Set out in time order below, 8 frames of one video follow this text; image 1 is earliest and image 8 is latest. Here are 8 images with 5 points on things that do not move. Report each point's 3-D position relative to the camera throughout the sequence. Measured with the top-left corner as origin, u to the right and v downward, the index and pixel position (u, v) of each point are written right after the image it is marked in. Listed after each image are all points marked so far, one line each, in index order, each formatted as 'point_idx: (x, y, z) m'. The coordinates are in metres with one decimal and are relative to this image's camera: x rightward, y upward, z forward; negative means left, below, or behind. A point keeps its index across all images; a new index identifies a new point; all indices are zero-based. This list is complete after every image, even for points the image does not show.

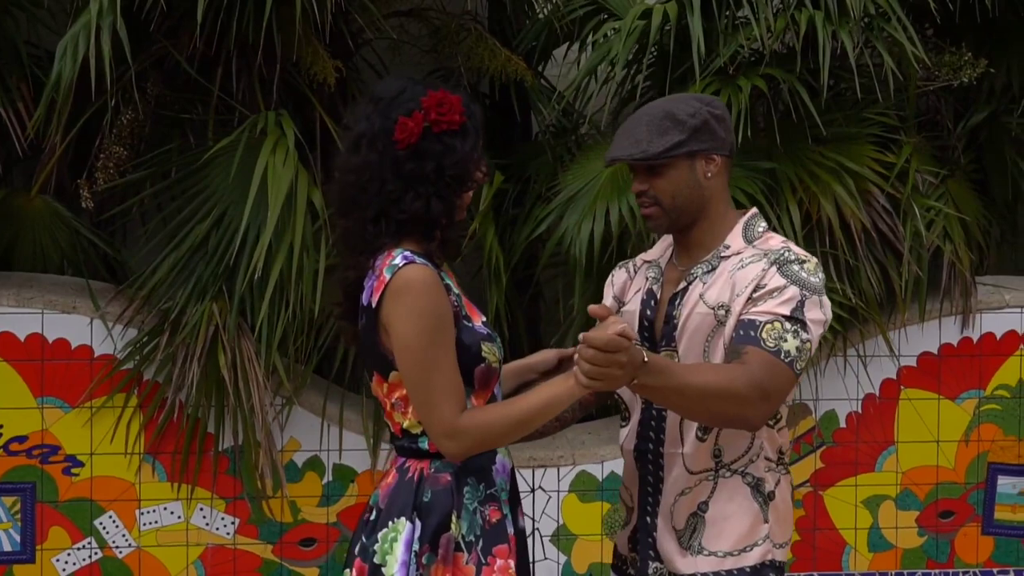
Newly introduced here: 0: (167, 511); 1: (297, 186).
0: (-1.1, -0.7, +4.3) m
1: (-0.6, +0.3, +4.0) m
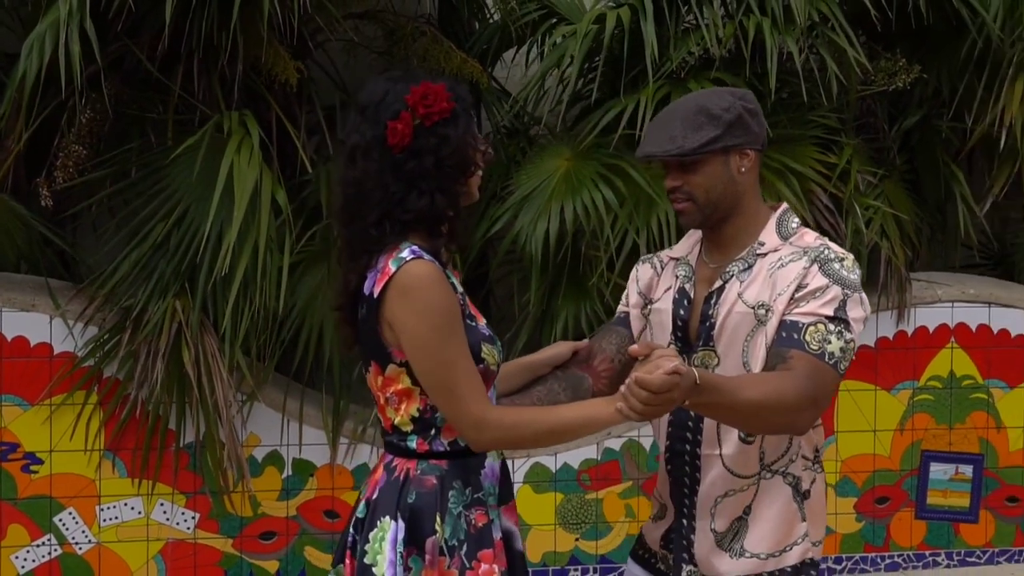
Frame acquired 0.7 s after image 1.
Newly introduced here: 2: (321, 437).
0: (-1.3, -0.7, +4.3) m
1: (-0.8, +0.3, +4.1) m
2: (-0.7, -0.5, +4.5) m
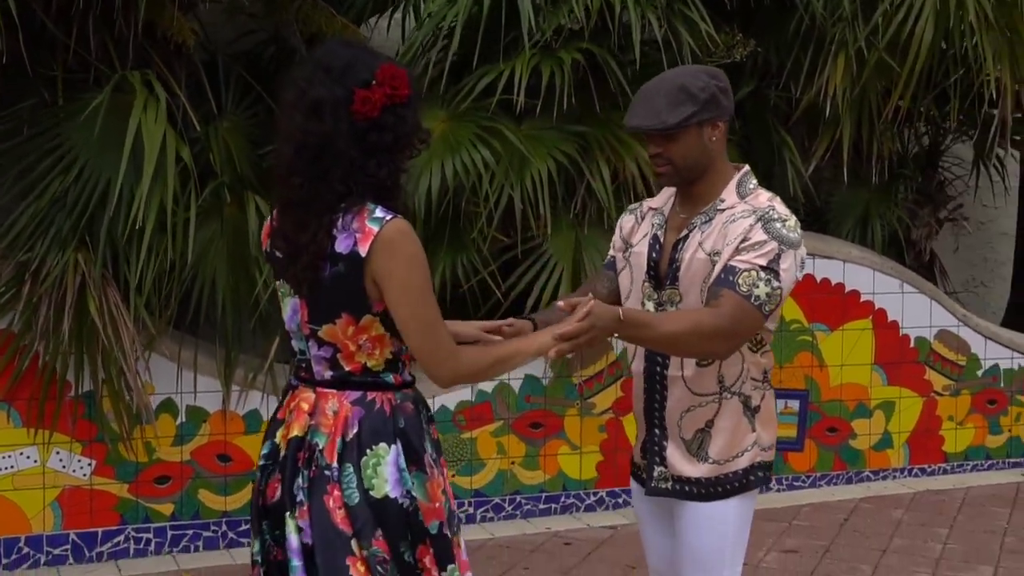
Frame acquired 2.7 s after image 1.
0: (-1.7, -0.6, +4.4) m
1: (-1.1, +0.5, +4.2) m
2: (-1.1, -0.3, +4.7) m
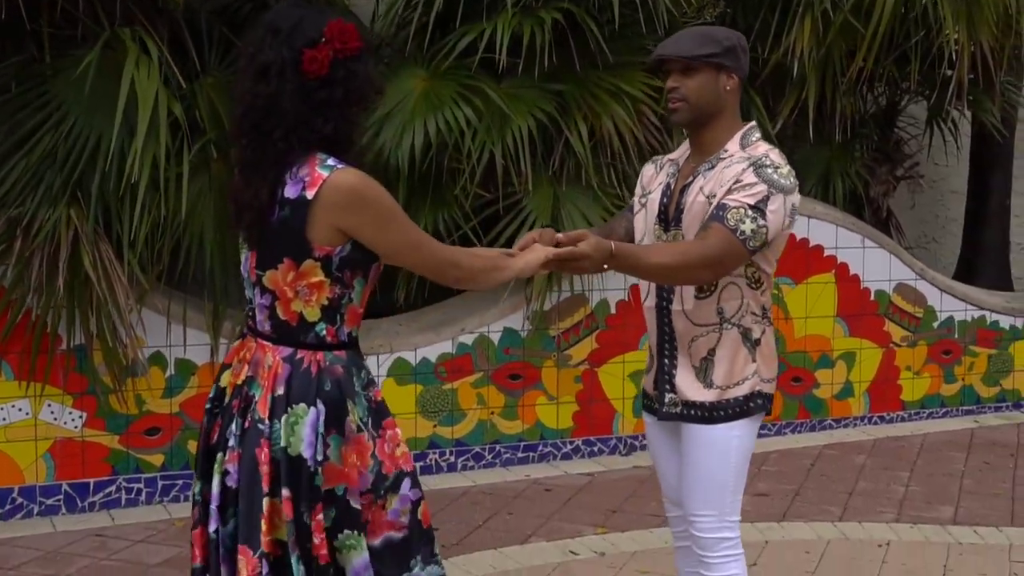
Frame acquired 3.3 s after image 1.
0: (-1.7, -0.4, +4.5) m
1: (-1.1, +0.6, +4.3) m
2: (-1.1, -0.2, +4.8) m
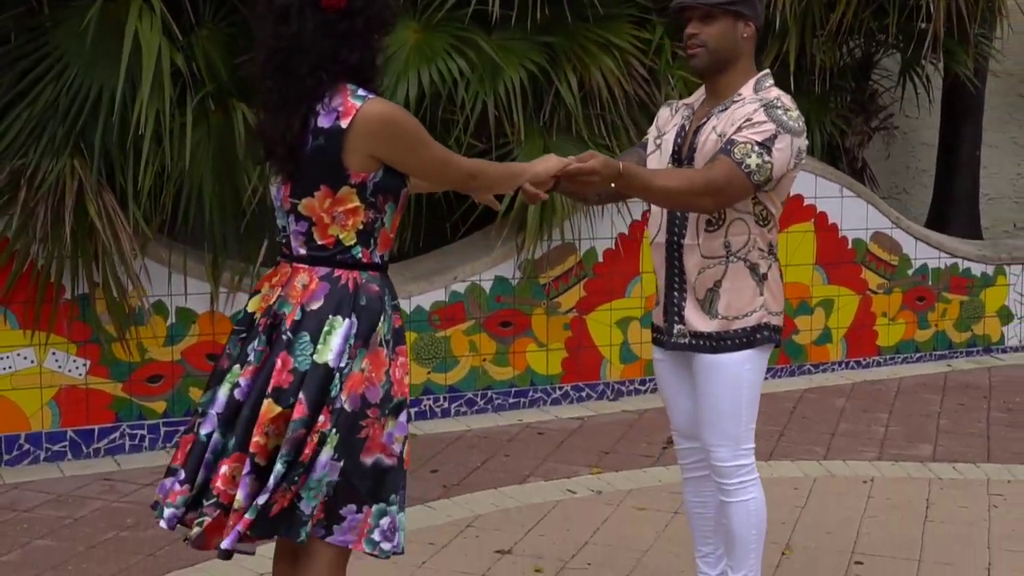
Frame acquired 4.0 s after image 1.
0: (-1.7, -0.2, +4.6) m
1: (-1.2, +0.8, +4.3) m
2: (-1.1, 0.0, +4.9) m
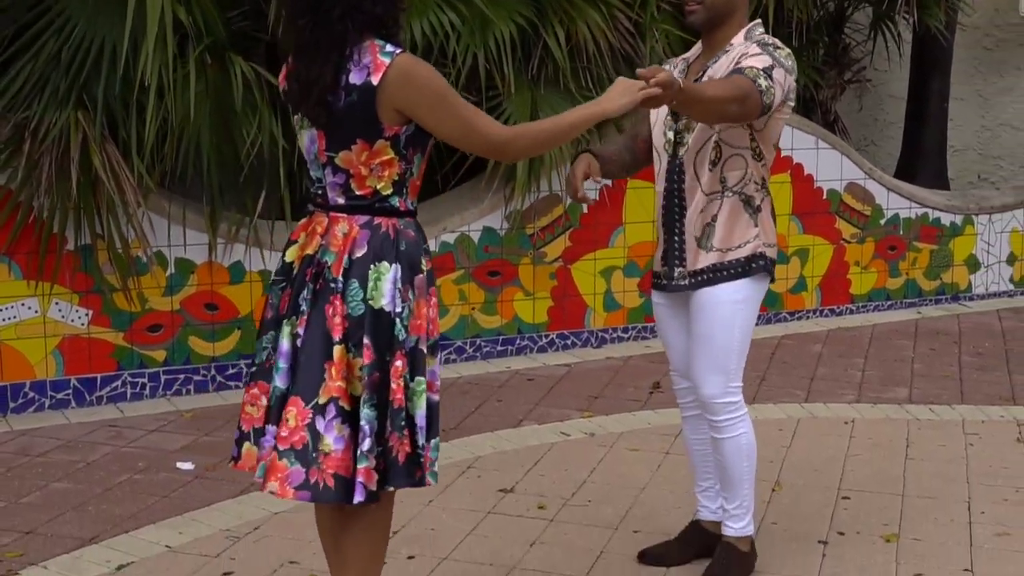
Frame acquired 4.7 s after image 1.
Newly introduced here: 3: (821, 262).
0: (-1.7, -0.1, +4.7) m
1: (-1.2, +1.0, +4.4) m
2: (-1.2, +0.2, +4.9) m
3: (+1.5, +0.1, +6.5) m
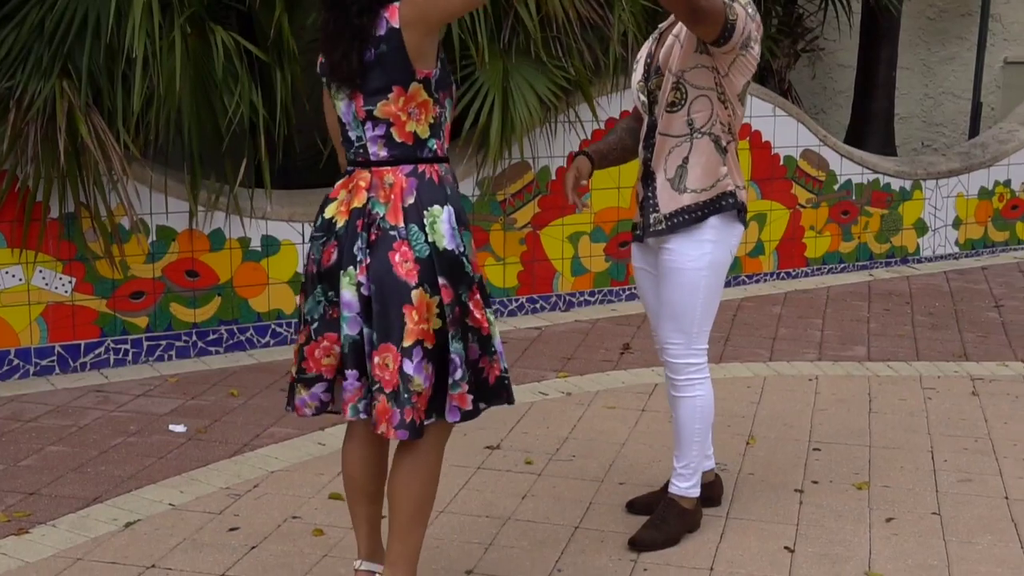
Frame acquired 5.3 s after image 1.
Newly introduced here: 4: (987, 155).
0: (-1.8, 0.0, +4.7) m
1: (-1.2, +1.1, +4.5) m
2: (-1.3, +0.3, +5.0) m
3: (+1.3, +0.3, +6.7) m
4: (+2.7, +0.7, +7.4) m
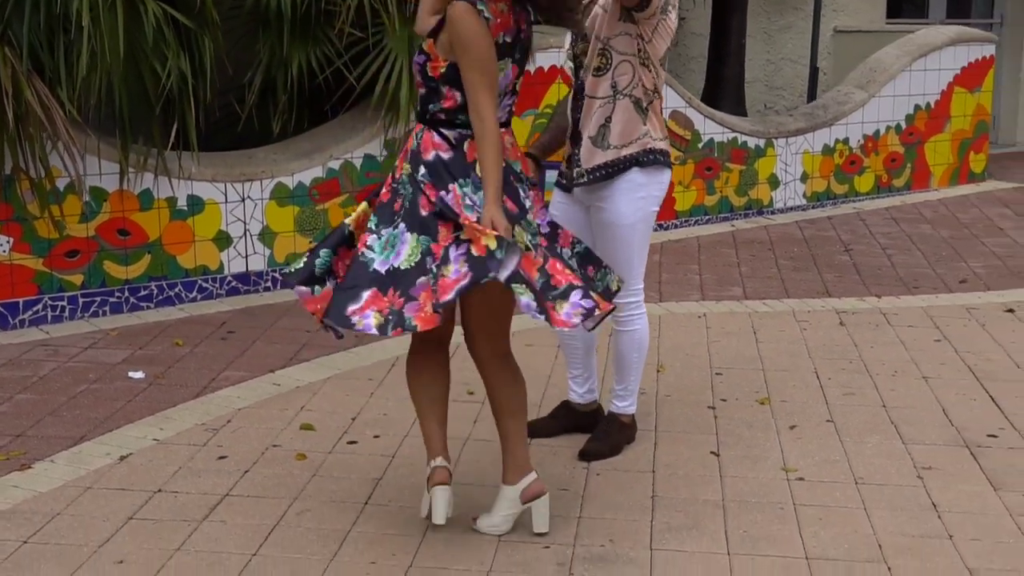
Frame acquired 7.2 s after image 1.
0: (-2.1, +0.2, +4.9) m
1: (-1.5, +1.2, +4.7) m
2: (-1.6, +0.5, +5.2) m
3: (+0.8, +0.6, +7.2) m
4: (+2.0, +1.1, +8.1) m
